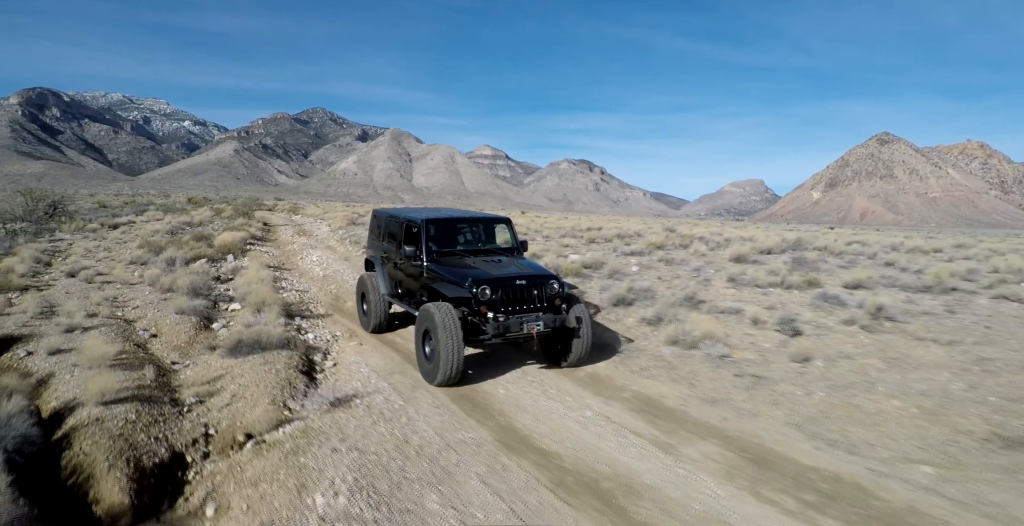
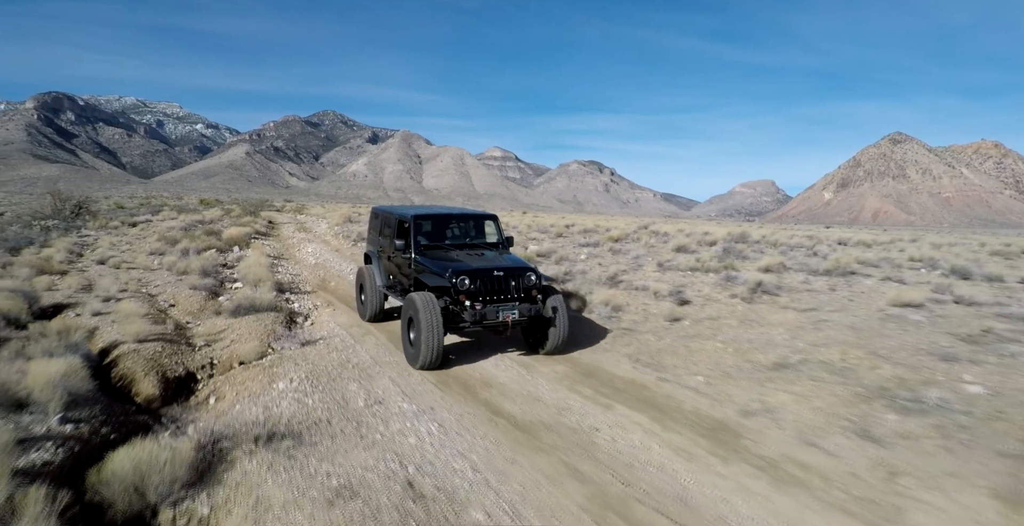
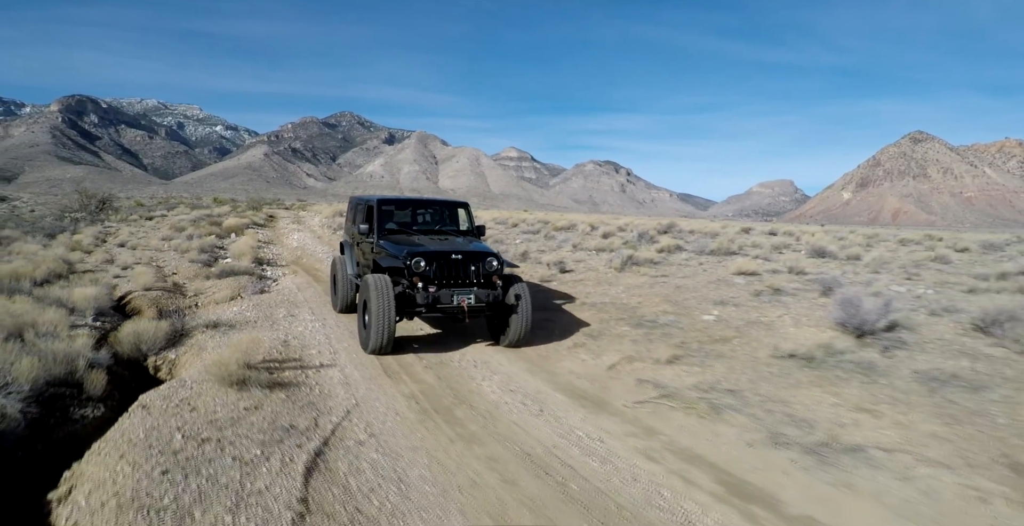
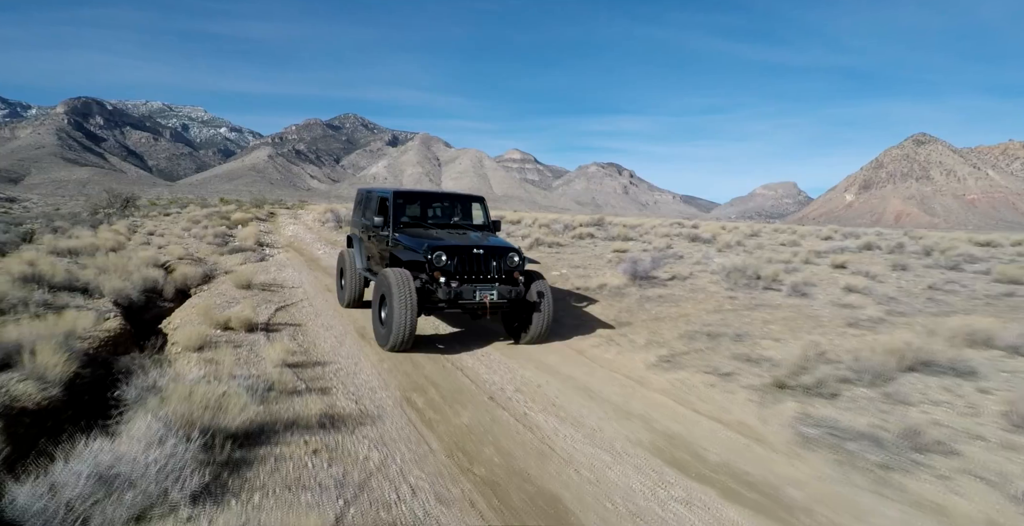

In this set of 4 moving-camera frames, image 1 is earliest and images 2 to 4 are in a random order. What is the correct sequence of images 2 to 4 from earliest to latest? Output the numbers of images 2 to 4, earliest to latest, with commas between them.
2, 3, 4
